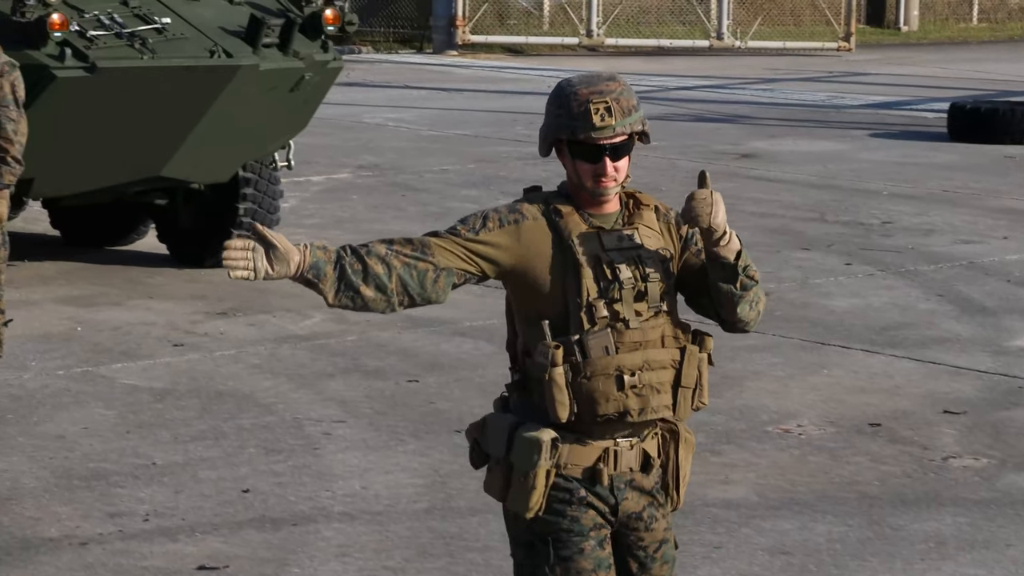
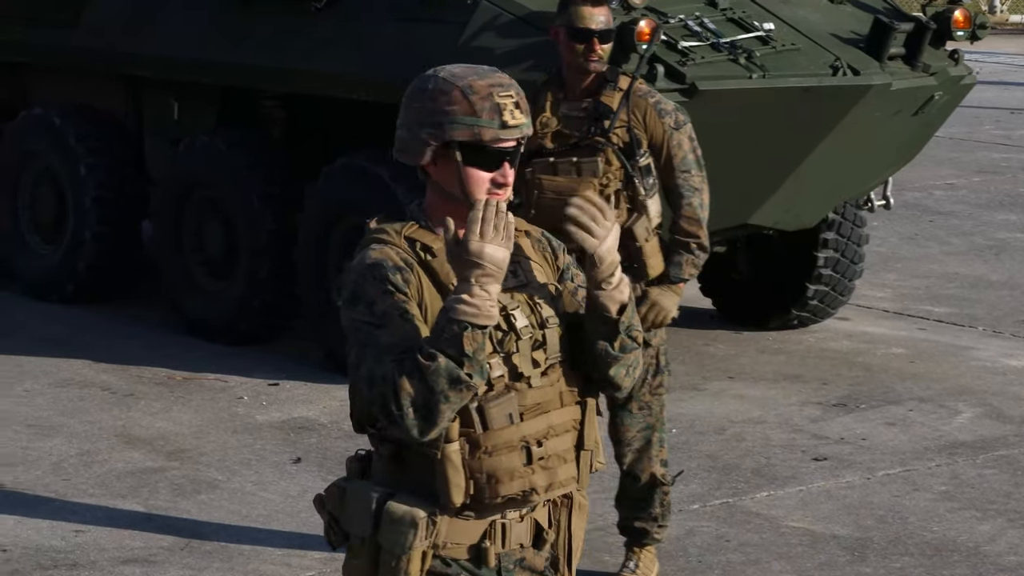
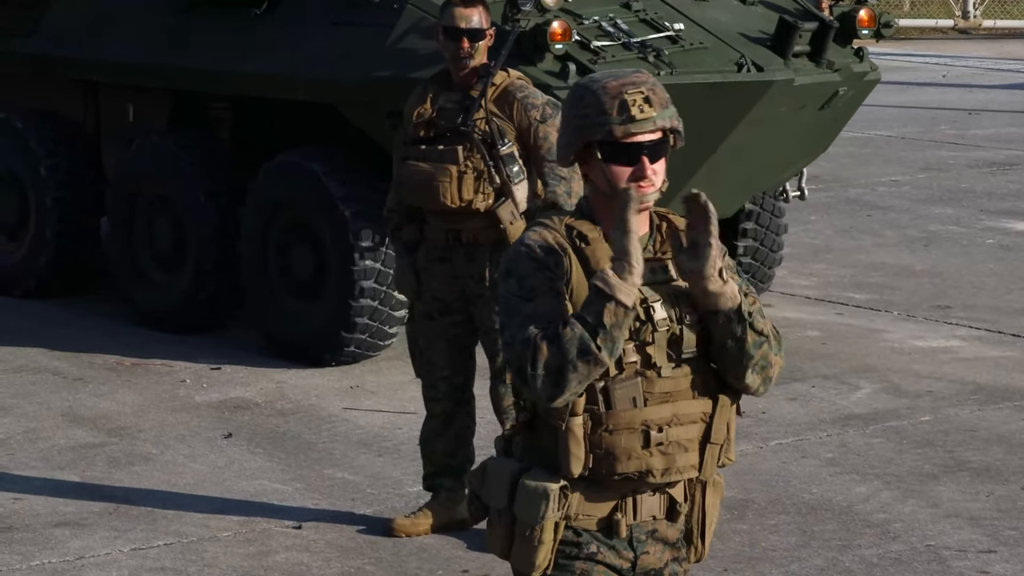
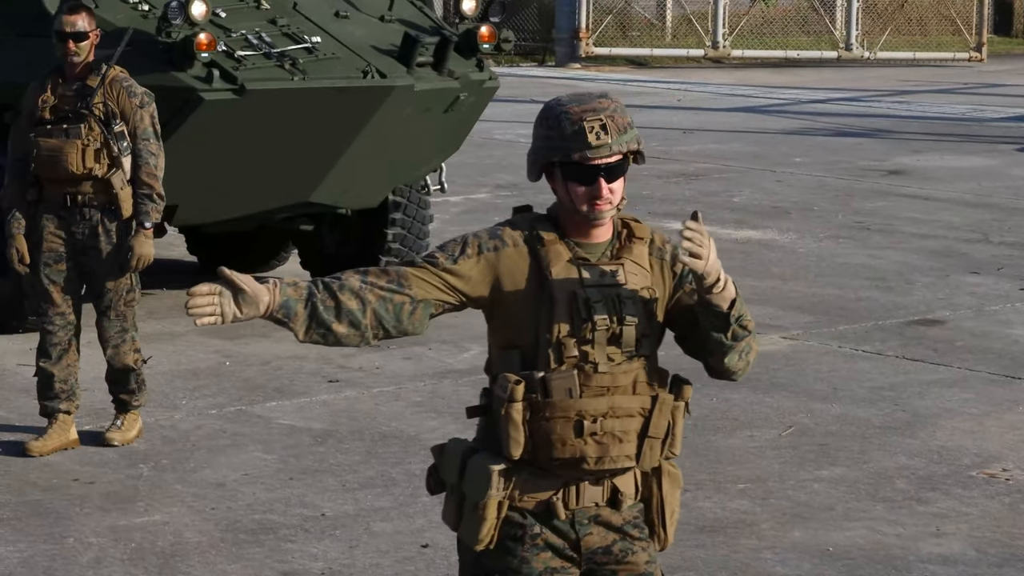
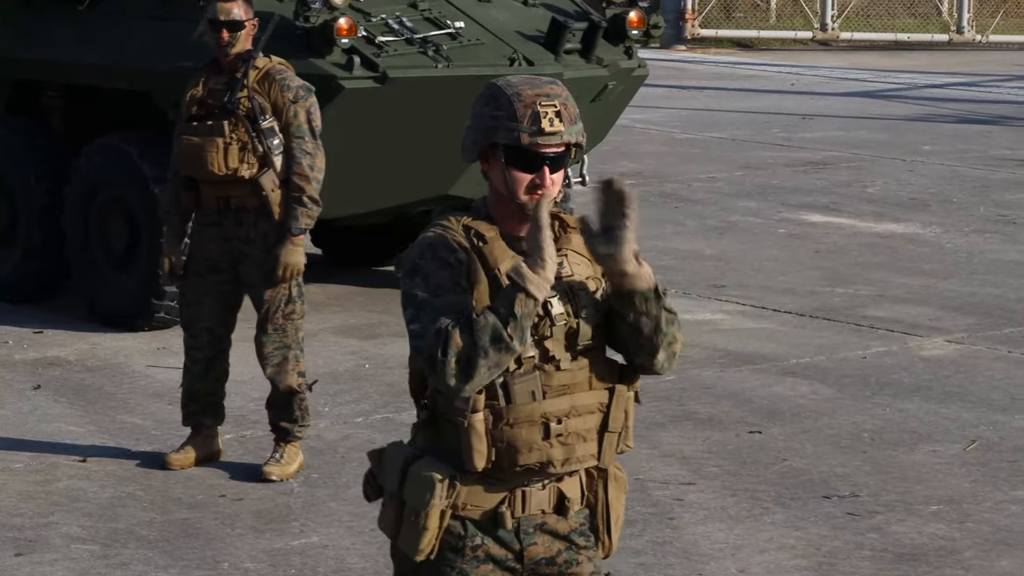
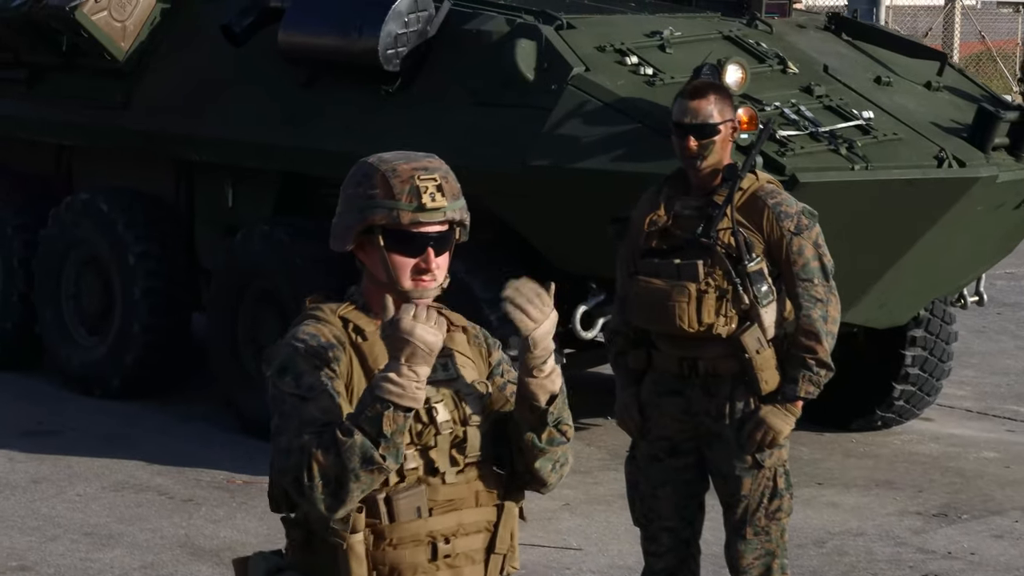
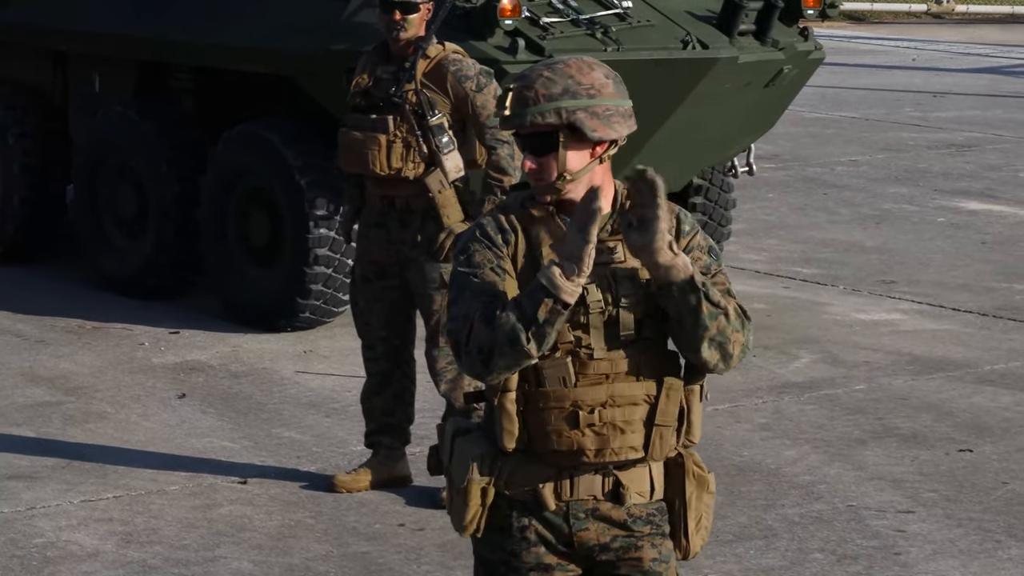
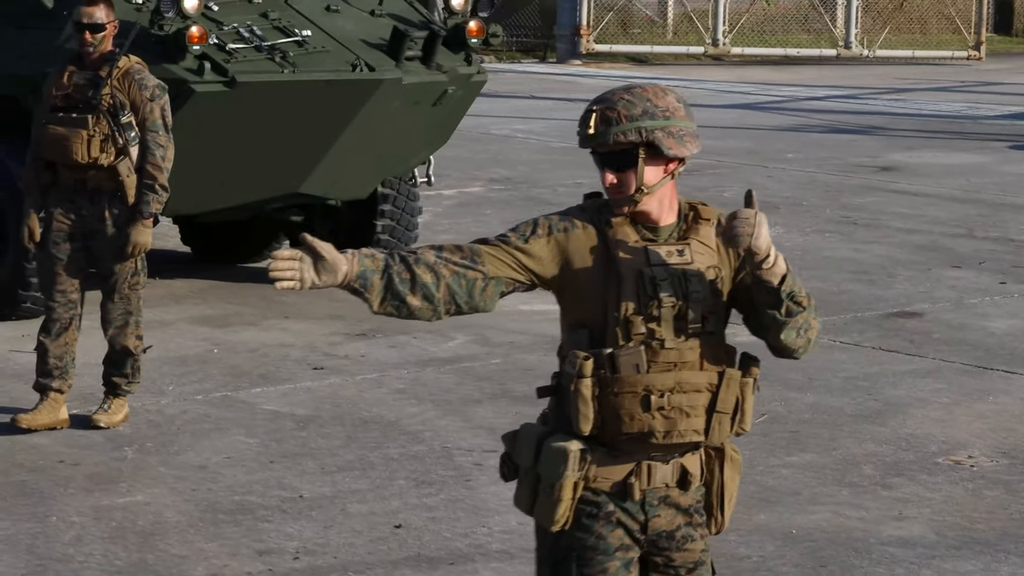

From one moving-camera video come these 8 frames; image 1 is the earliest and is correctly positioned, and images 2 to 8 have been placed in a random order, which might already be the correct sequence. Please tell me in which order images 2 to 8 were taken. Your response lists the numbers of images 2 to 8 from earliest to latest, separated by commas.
8, 4, 5, 7, 3, 2, 6
